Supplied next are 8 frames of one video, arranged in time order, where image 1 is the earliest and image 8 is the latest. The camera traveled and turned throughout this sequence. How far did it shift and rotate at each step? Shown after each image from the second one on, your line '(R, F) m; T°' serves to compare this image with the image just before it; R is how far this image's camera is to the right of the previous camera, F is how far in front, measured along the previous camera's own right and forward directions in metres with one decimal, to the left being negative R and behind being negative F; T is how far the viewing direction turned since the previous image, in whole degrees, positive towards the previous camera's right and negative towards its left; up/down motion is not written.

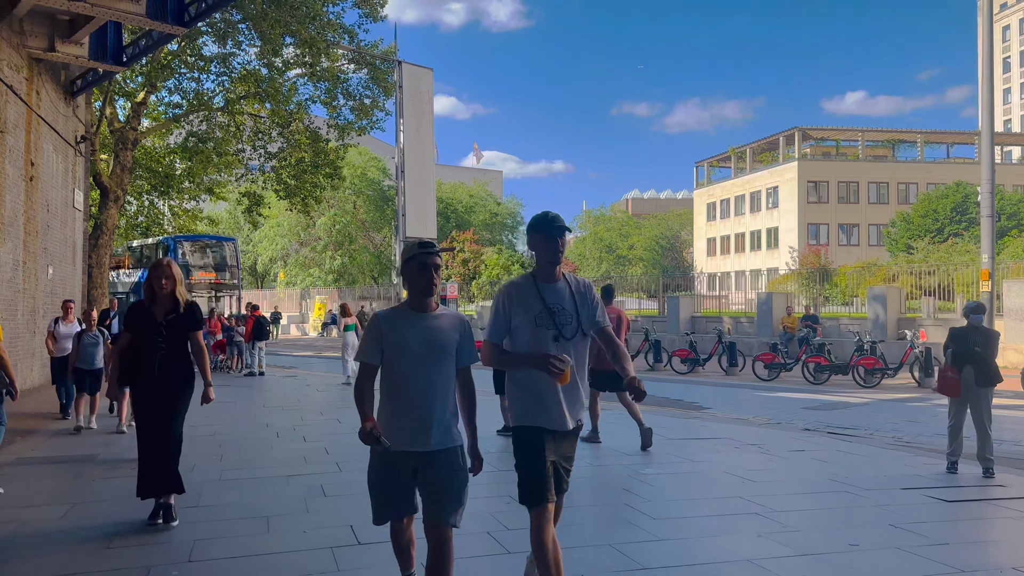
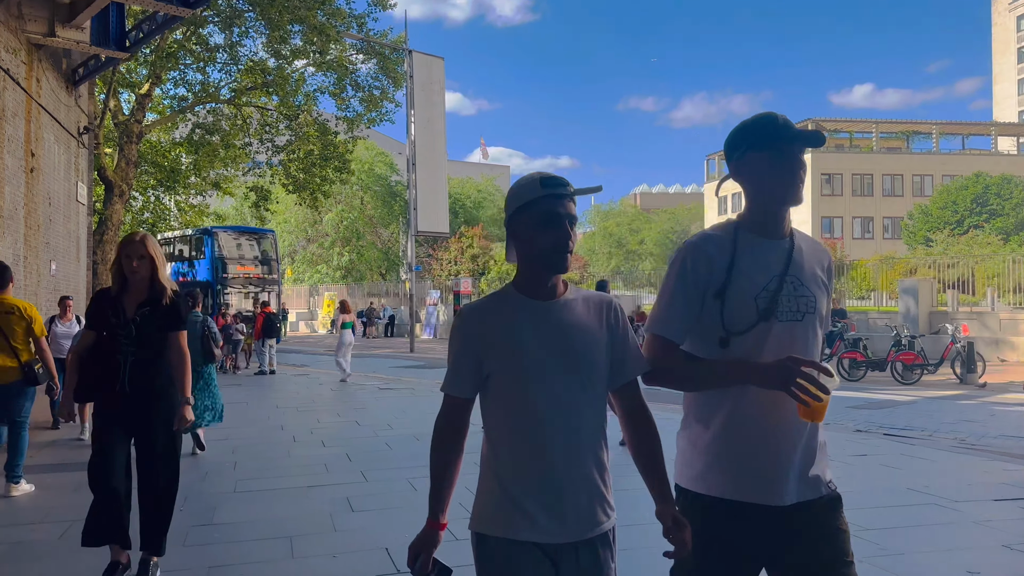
(-0.3, +0.7) m; 0°
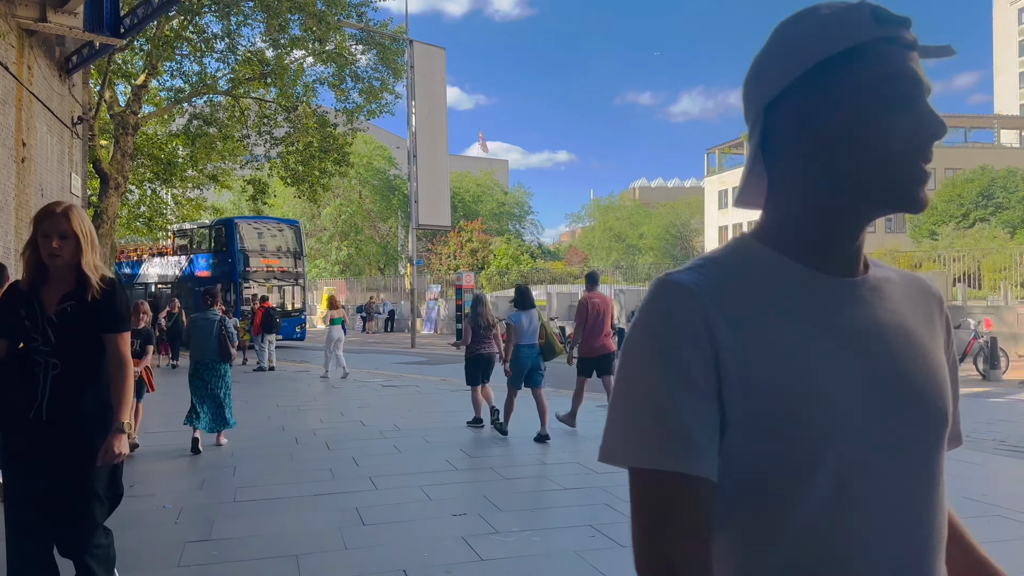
(-0.2, +0.5) m; 0°
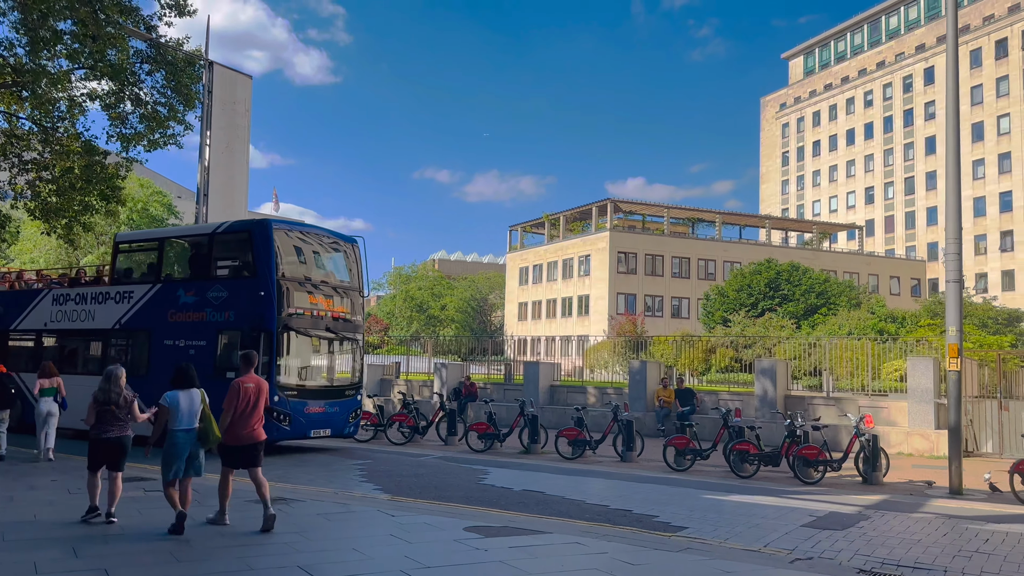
(-0.5, +3.1) m; +15°
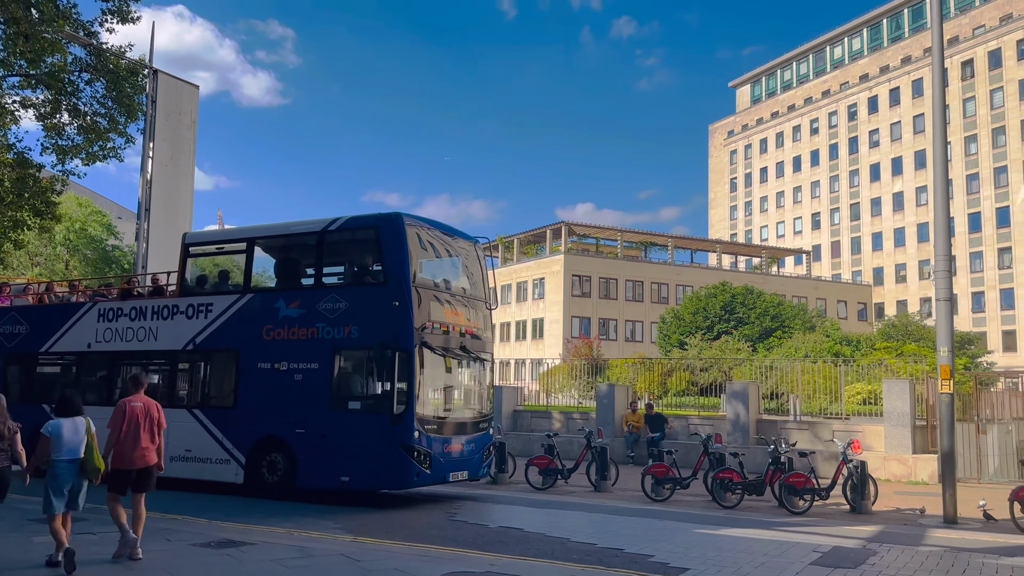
(-0.3, +0.9) m; +3°
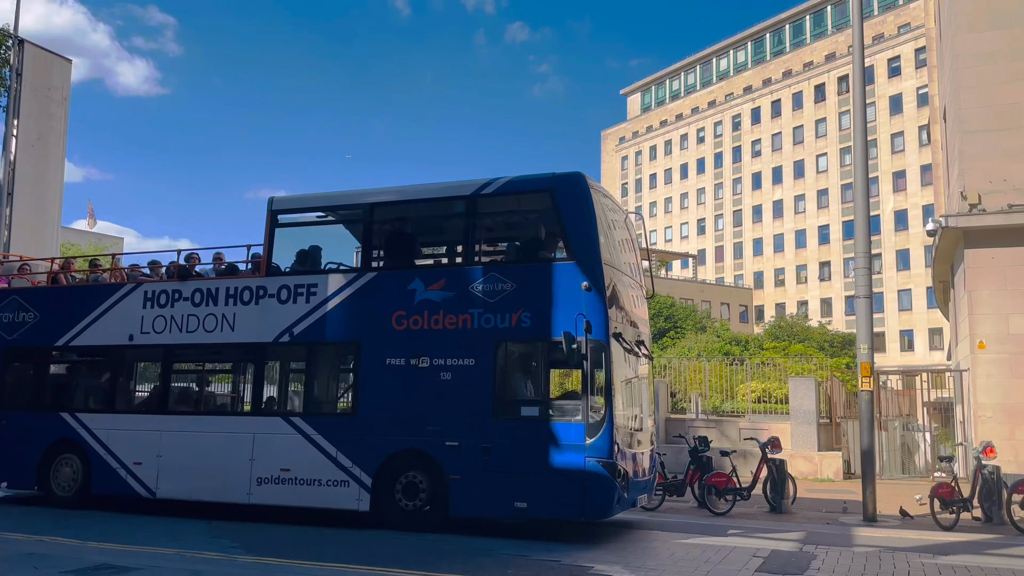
(-0.4, +0.8) m; +8°
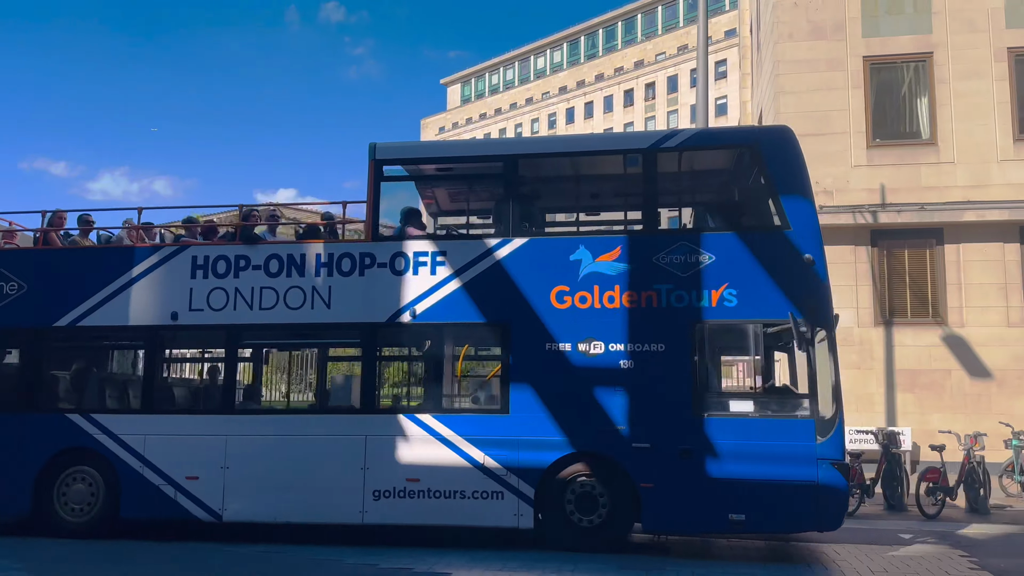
(-0.4, +0.7) m; +13°
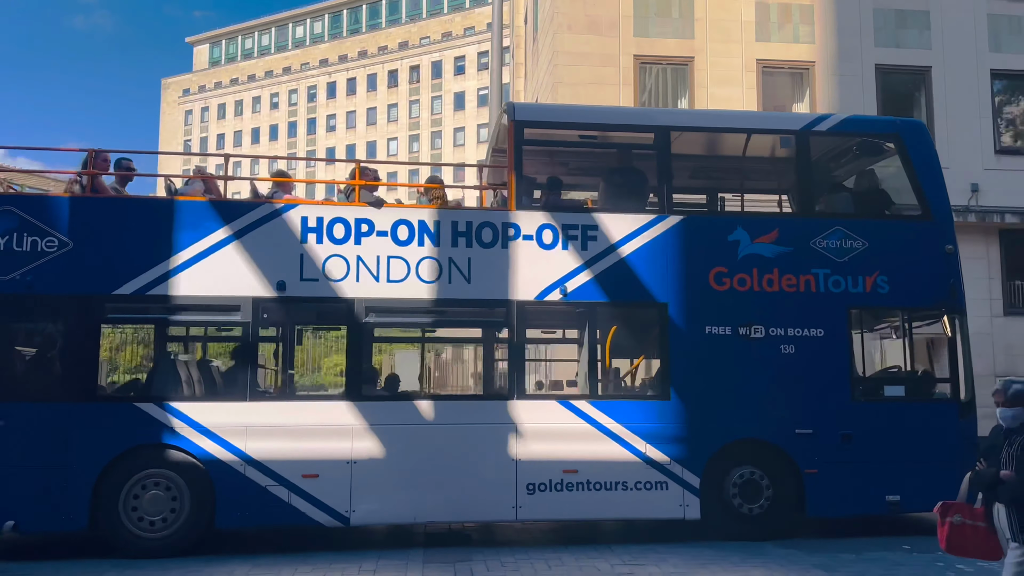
(-0.4, +0.6) m; +17°
